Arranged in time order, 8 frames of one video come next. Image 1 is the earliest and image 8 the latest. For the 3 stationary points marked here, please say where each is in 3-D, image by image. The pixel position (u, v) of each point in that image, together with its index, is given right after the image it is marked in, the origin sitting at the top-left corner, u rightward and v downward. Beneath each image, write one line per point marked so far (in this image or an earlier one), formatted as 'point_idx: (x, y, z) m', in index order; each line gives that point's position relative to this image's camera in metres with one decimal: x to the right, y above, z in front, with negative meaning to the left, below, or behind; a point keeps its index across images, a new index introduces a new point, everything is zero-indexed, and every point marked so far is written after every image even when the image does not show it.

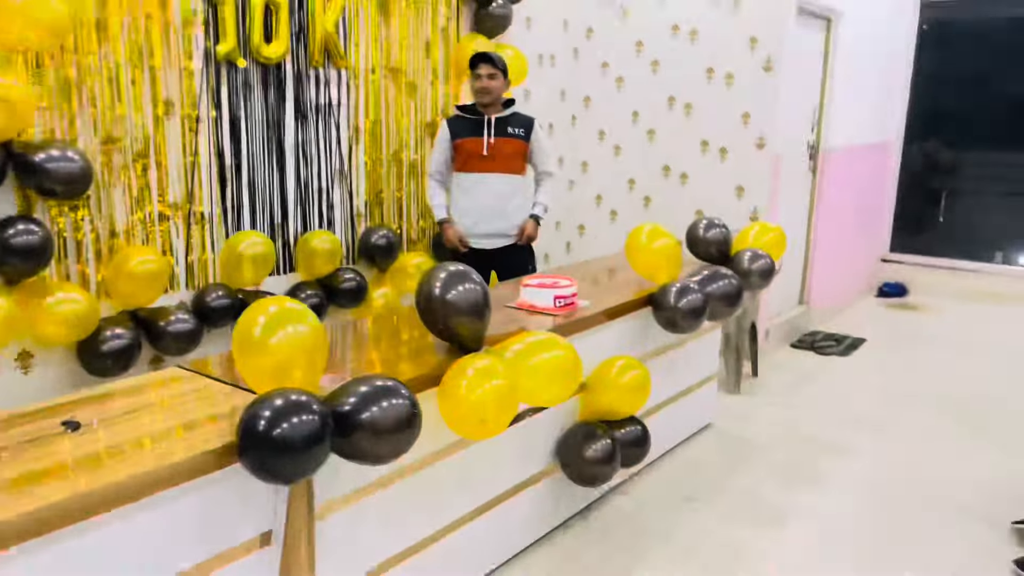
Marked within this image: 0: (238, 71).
0: (-0.9, +0.7, +2.8) m
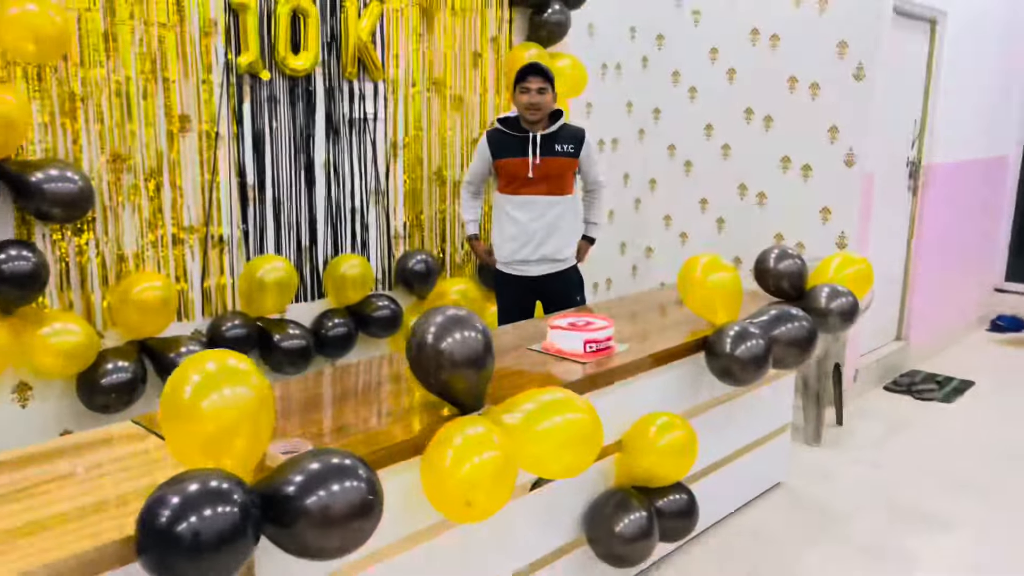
0: (-0.8, +0.6, +2.6) m
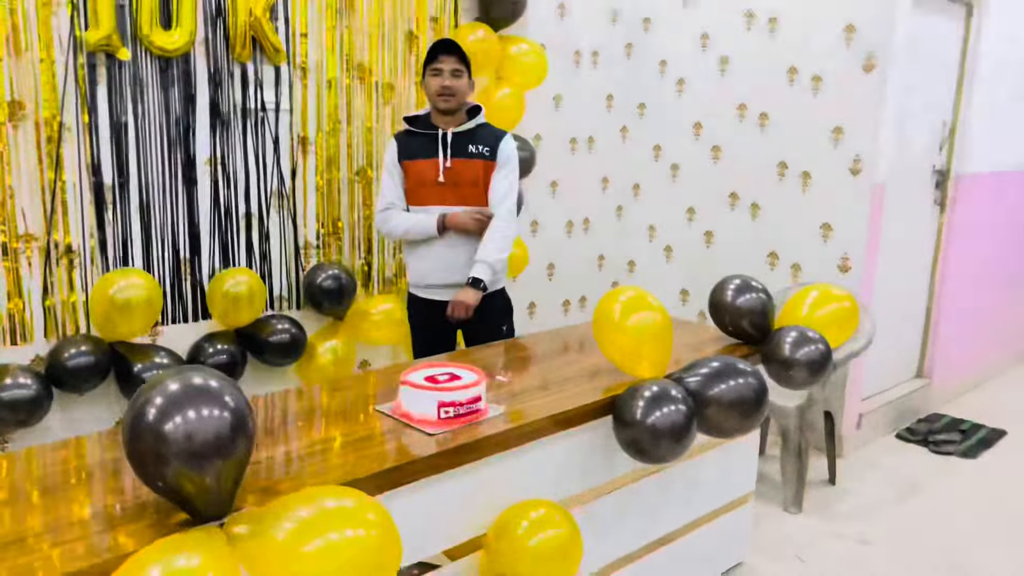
0: (-1.0, +0.6, +2.2) m
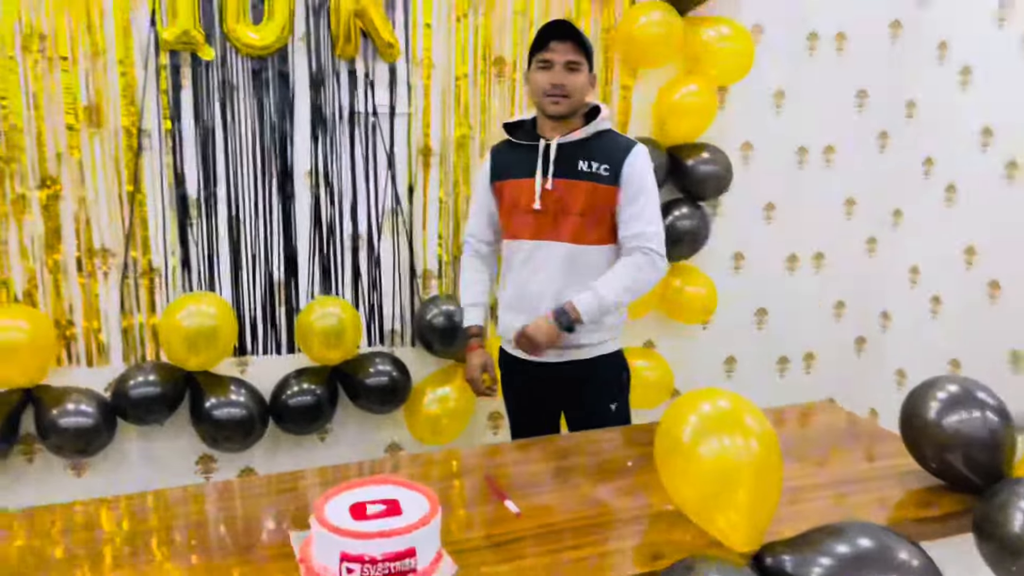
0: (-0.7, +0.5, +2.0) m
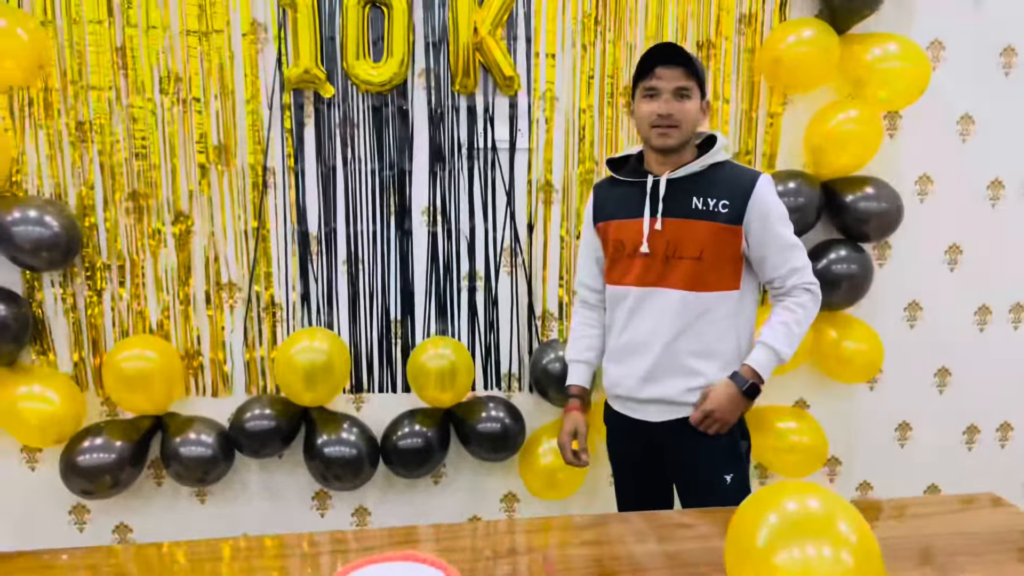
0: (-0.4, +0.4, +2.0) m
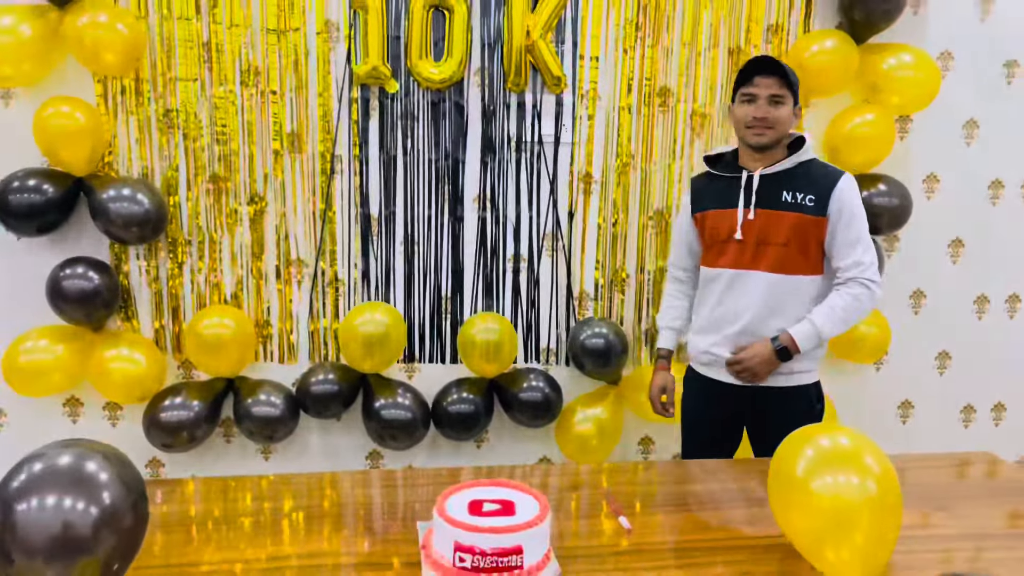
0: (-0.3, +0.5, +2.2) m
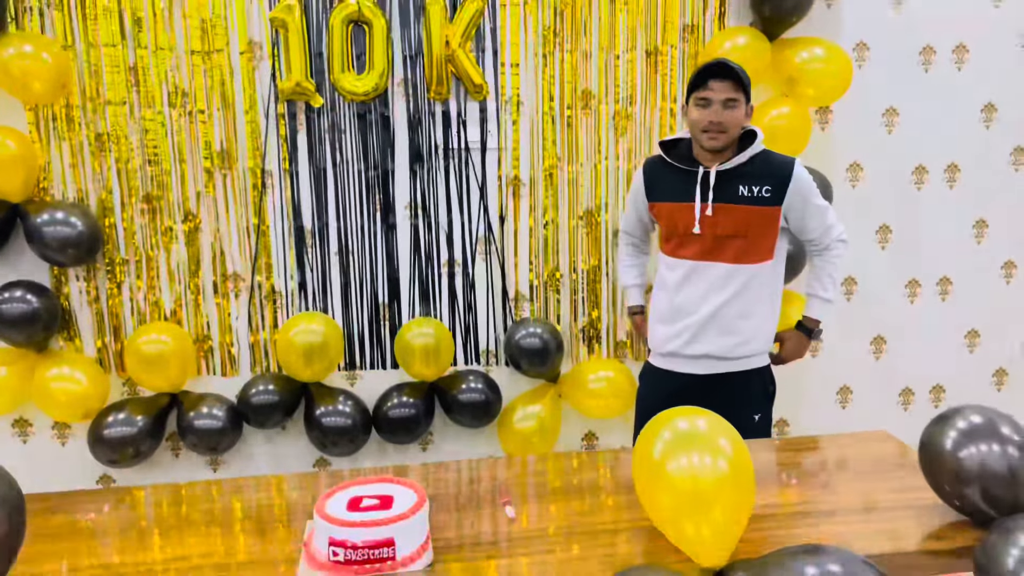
0: (-0.5, +0.5, +2.2) m
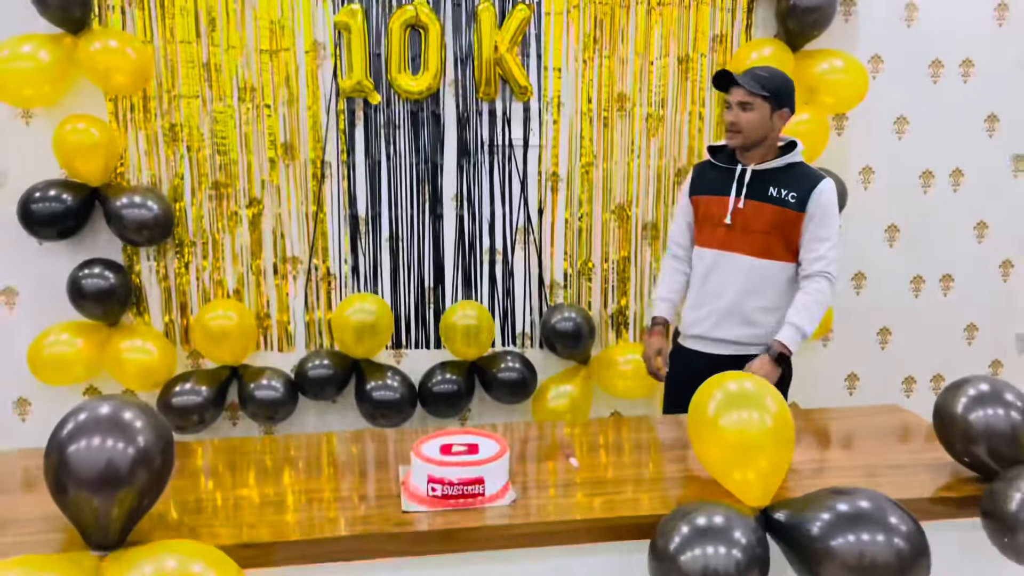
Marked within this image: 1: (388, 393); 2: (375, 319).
0: (-0.4, +0.5, +2.4) m
1: (-0.4, -0.3, +2.4) m
2: (-0.4, -0.1, +2.4) m
